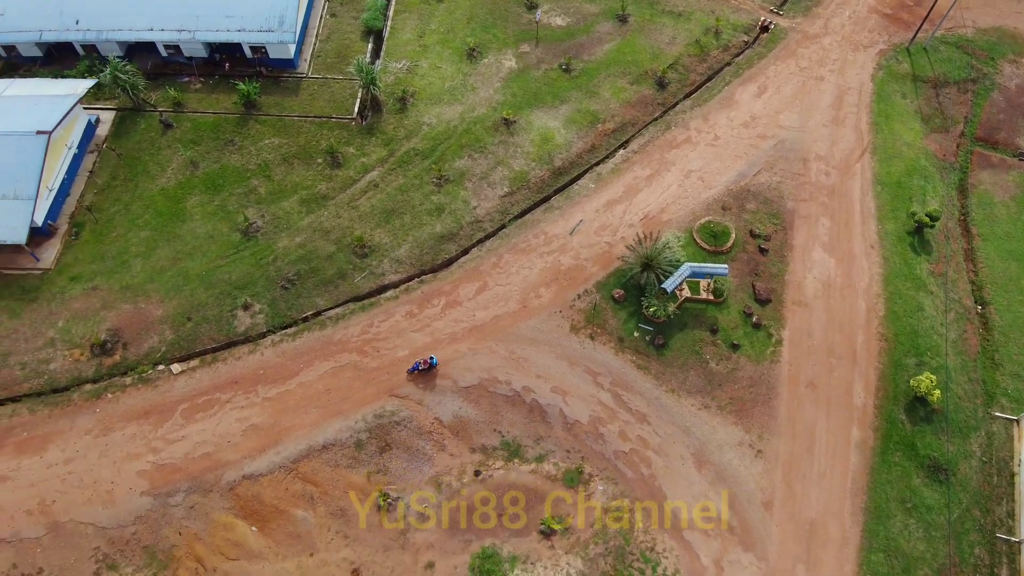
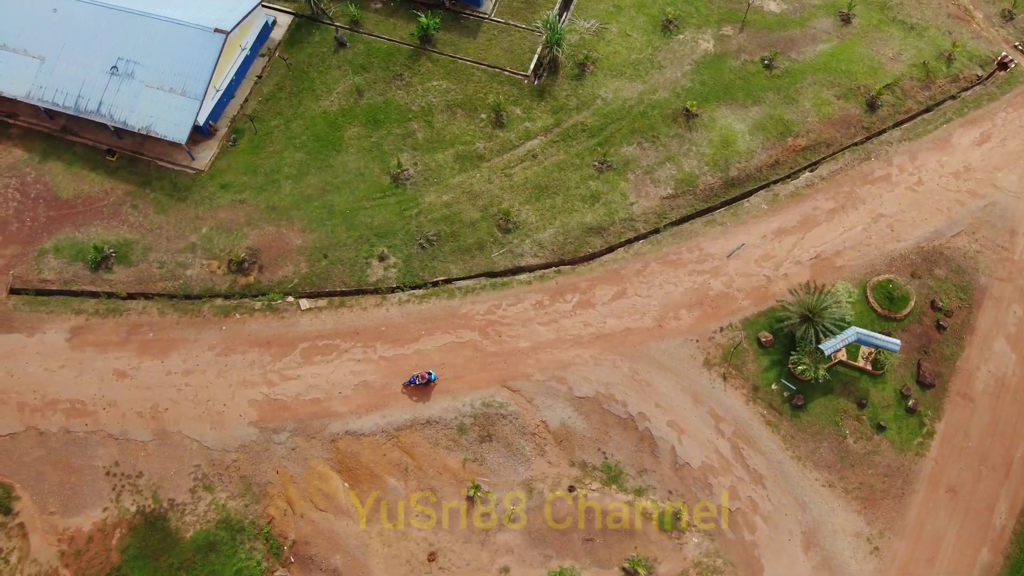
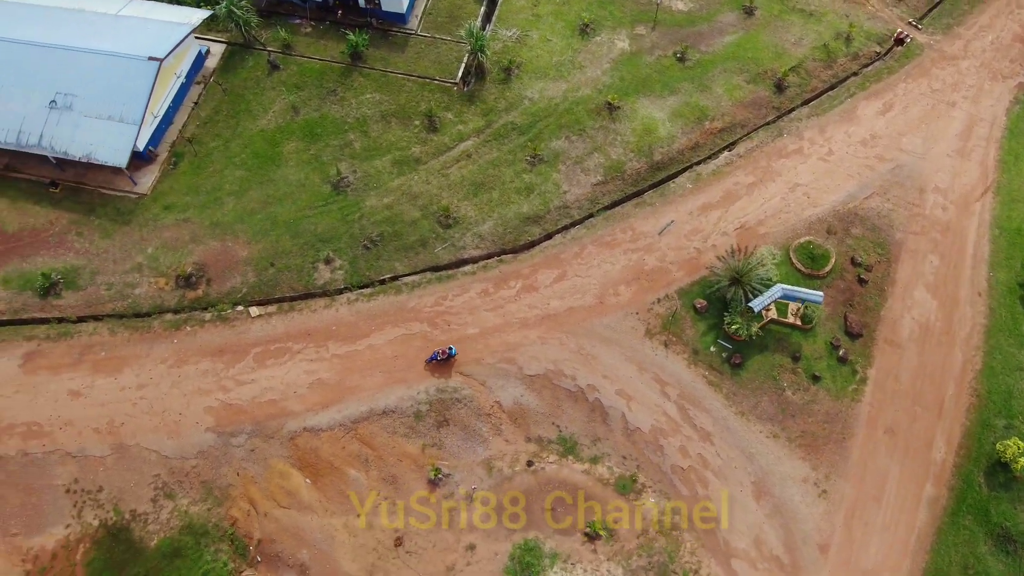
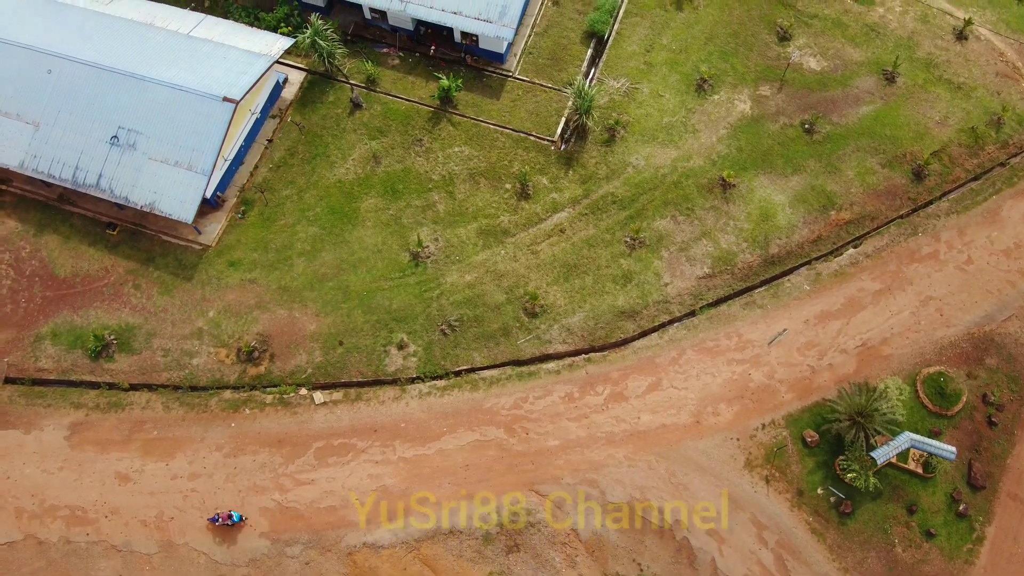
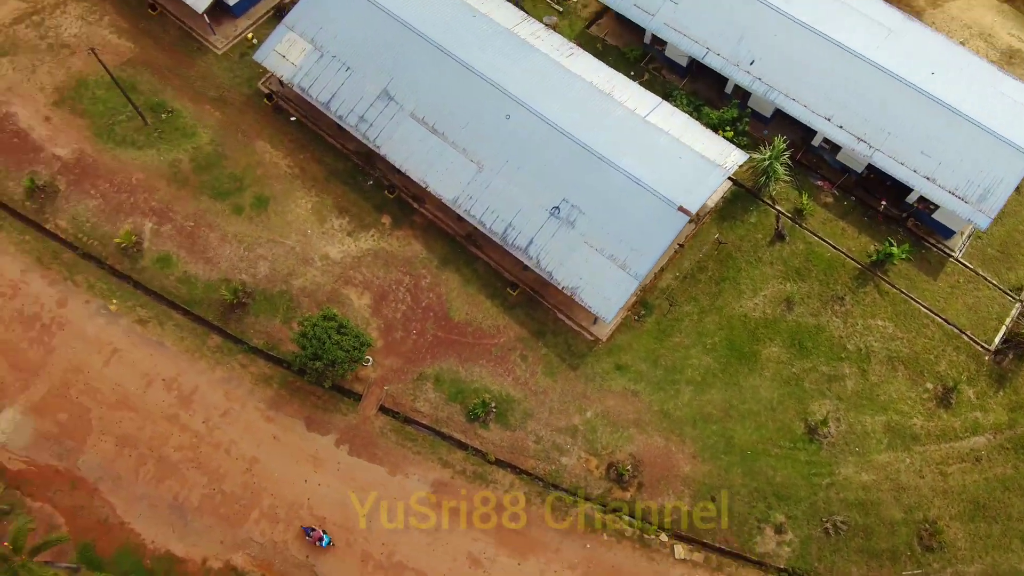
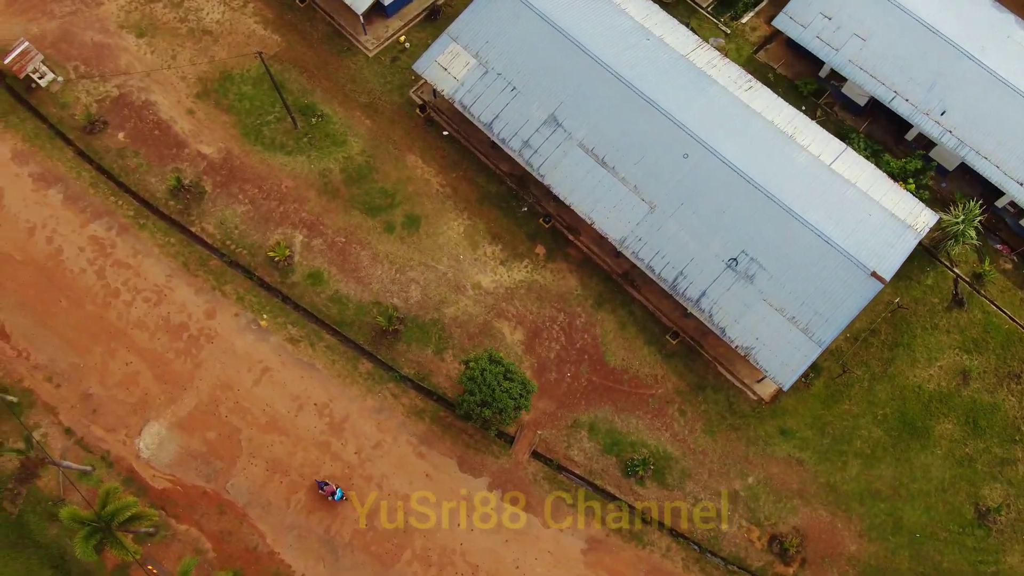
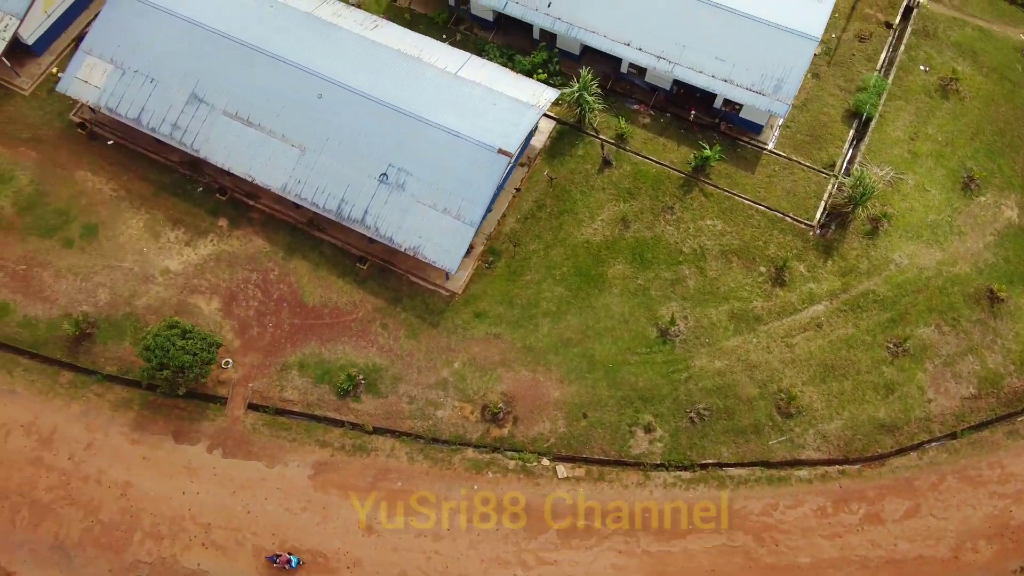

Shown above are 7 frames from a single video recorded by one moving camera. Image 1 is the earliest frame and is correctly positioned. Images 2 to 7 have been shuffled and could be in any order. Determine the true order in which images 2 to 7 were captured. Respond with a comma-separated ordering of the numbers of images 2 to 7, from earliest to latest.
3, 2, 4, 7, 5, 6
